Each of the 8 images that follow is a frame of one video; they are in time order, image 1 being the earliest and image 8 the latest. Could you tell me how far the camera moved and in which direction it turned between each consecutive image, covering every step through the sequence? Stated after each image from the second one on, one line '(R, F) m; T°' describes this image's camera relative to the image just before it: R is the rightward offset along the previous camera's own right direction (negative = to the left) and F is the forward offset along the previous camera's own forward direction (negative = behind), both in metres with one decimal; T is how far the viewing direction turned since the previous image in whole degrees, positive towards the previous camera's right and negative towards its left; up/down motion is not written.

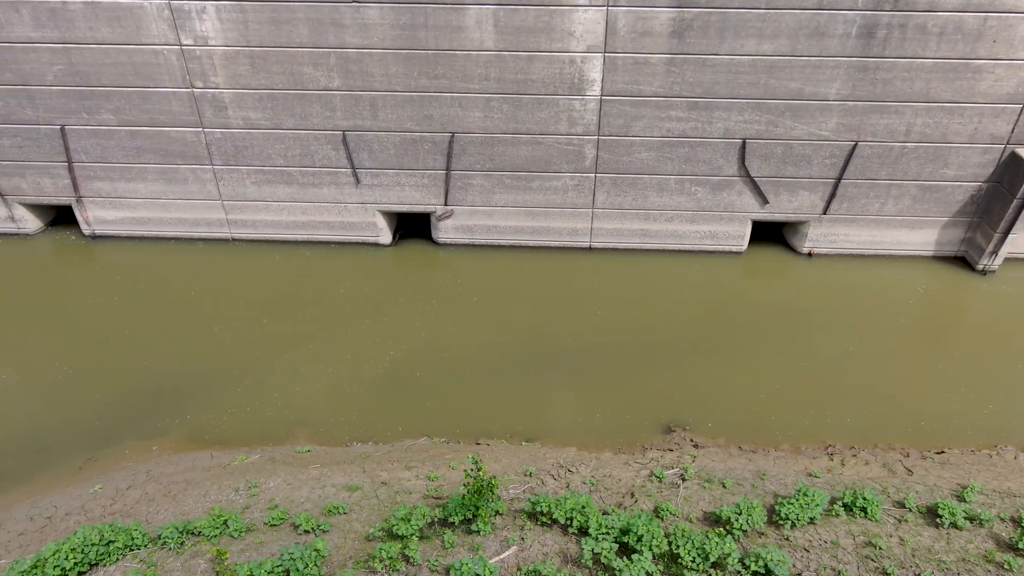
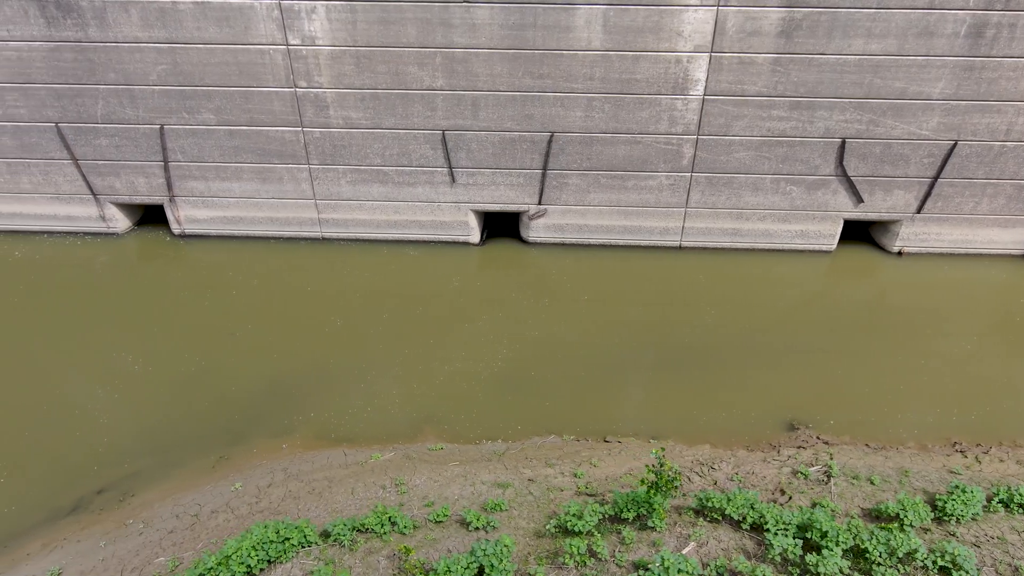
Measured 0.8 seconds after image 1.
(-0.9, 0.0) m; 0°
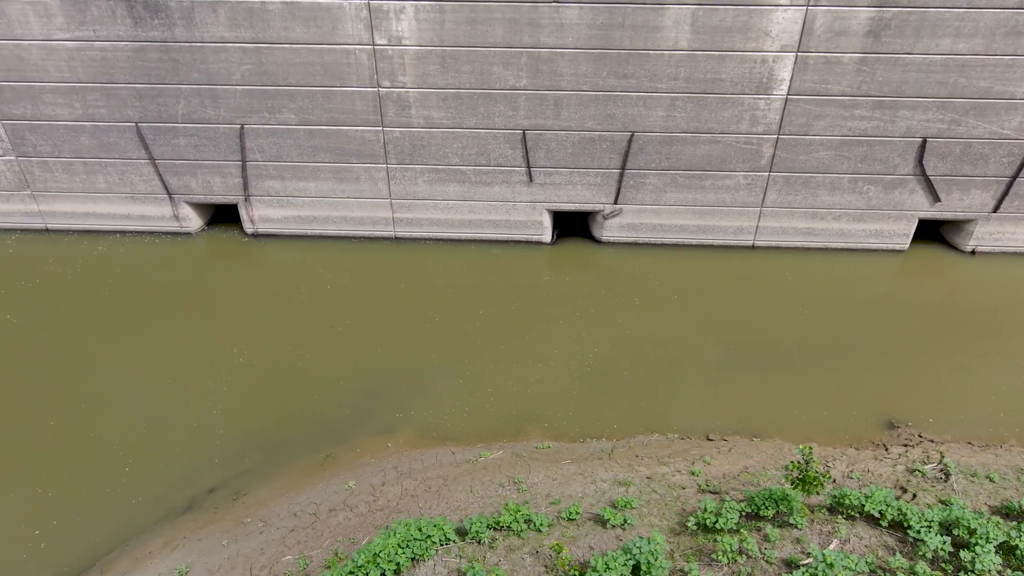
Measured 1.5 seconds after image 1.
(-0.8, 0.0) m; 0°
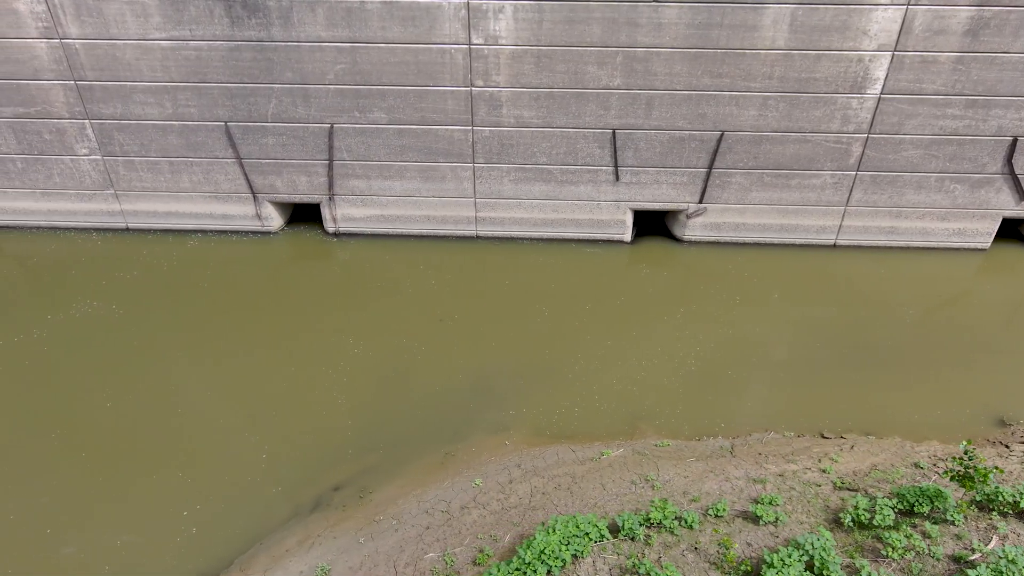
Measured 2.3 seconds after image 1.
(-0.8, 0.0) m; 0°
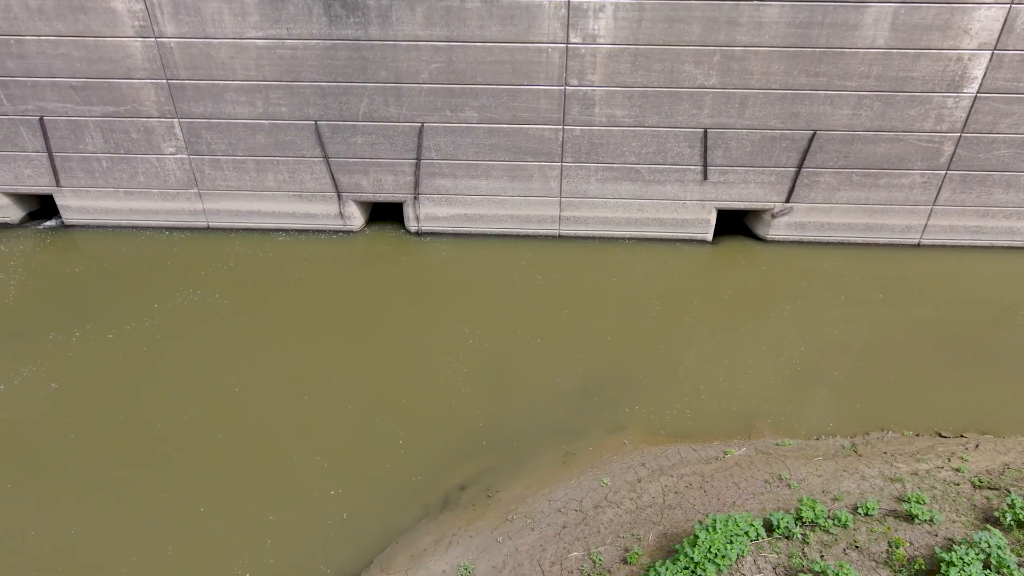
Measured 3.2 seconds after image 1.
(-0.9, 0.0) m; 0°
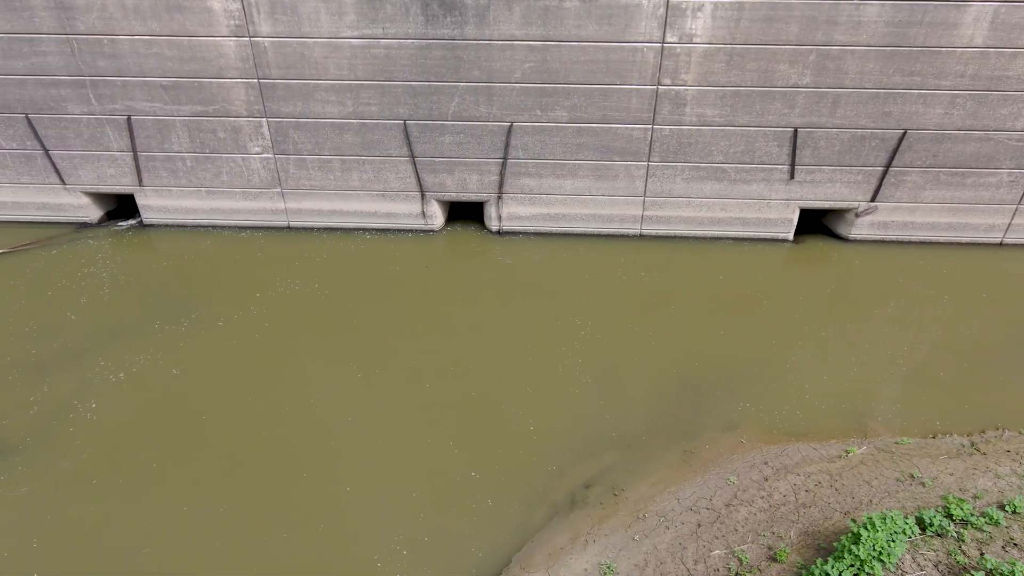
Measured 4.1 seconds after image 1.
(-0.9, 0.0) m; 0°
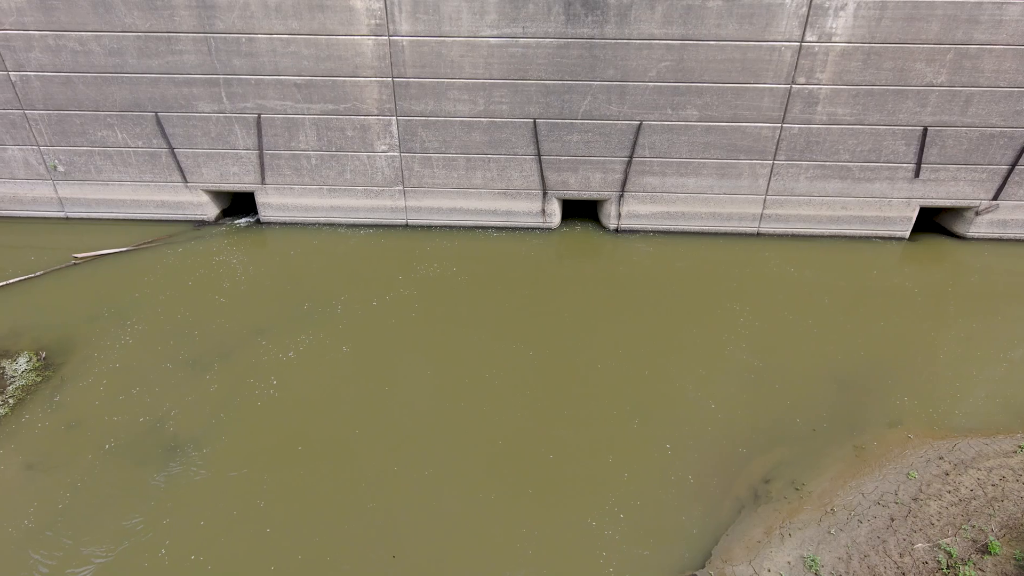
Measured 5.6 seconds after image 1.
(-1.2, 0.0) m; 0°
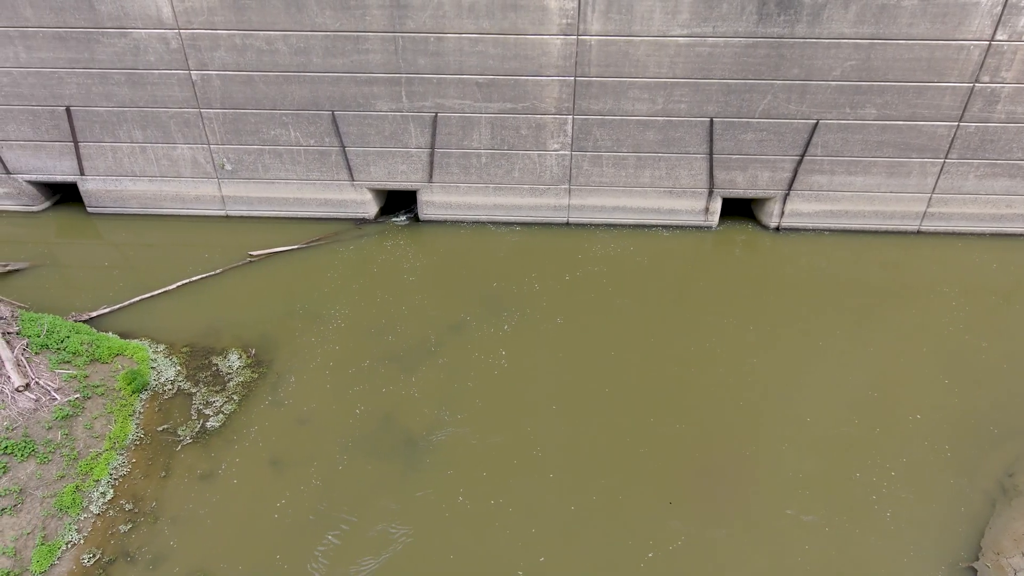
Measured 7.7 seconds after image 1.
(-1.7, 0.0) m; 0°
